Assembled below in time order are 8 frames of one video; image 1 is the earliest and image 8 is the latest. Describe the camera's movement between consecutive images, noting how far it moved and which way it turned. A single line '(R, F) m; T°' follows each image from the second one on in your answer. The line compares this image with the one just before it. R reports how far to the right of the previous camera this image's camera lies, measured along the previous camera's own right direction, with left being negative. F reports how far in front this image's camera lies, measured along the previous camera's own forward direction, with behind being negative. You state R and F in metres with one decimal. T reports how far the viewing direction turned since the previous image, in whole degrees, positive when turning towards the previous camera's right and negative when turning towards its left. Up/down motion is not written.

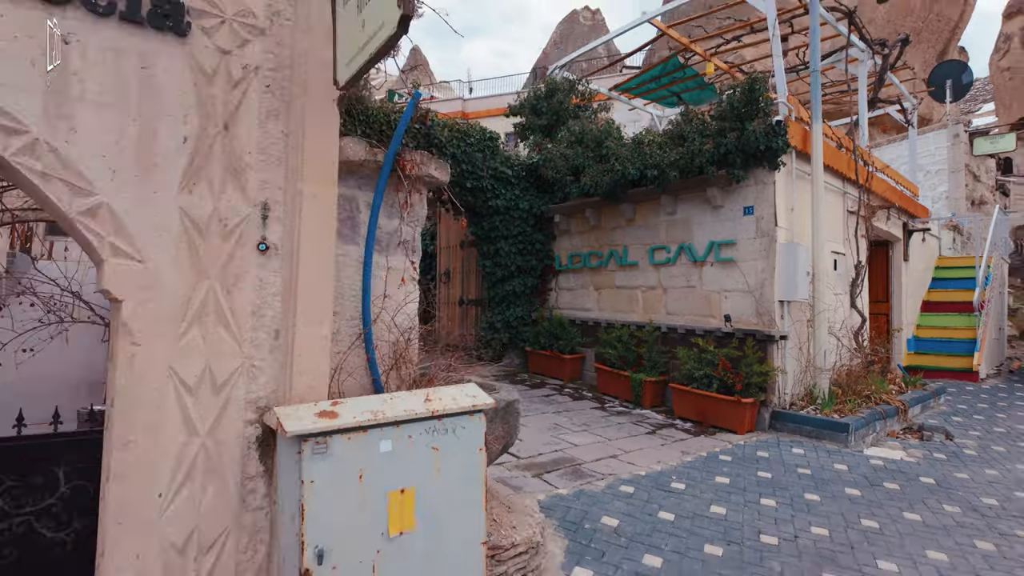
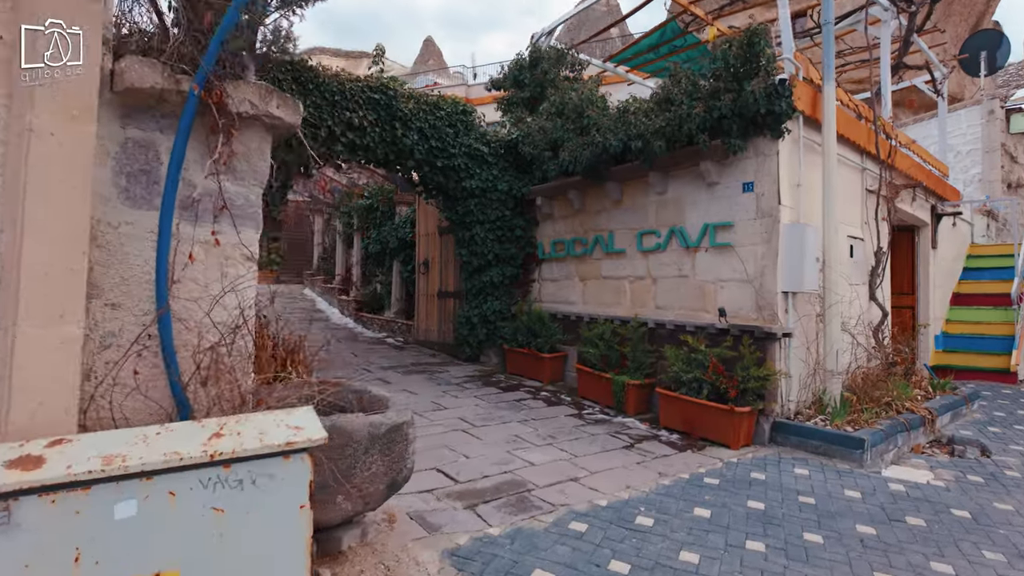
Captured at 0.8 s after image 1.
(+0.5, +0.8) m; -2°
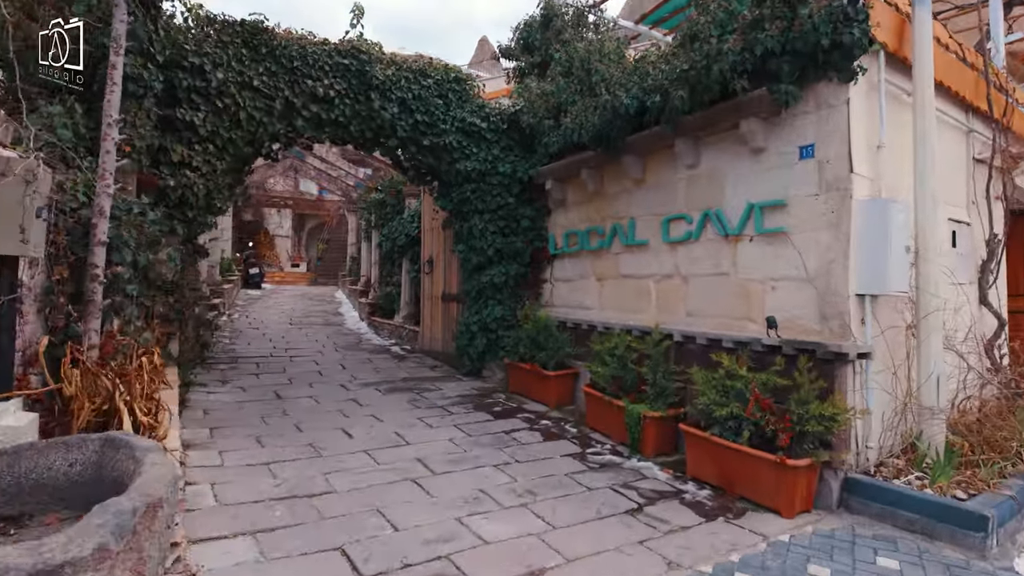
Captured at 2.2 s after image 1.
(+0.5, +1.2) m; -6°
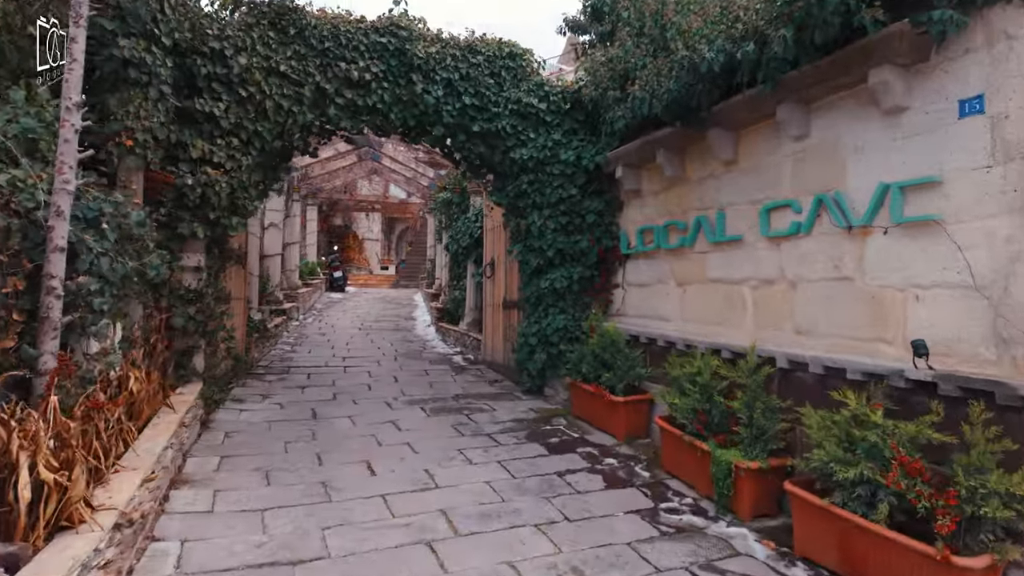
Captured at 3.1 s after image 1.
(+0.2, +0.8) m; -9°
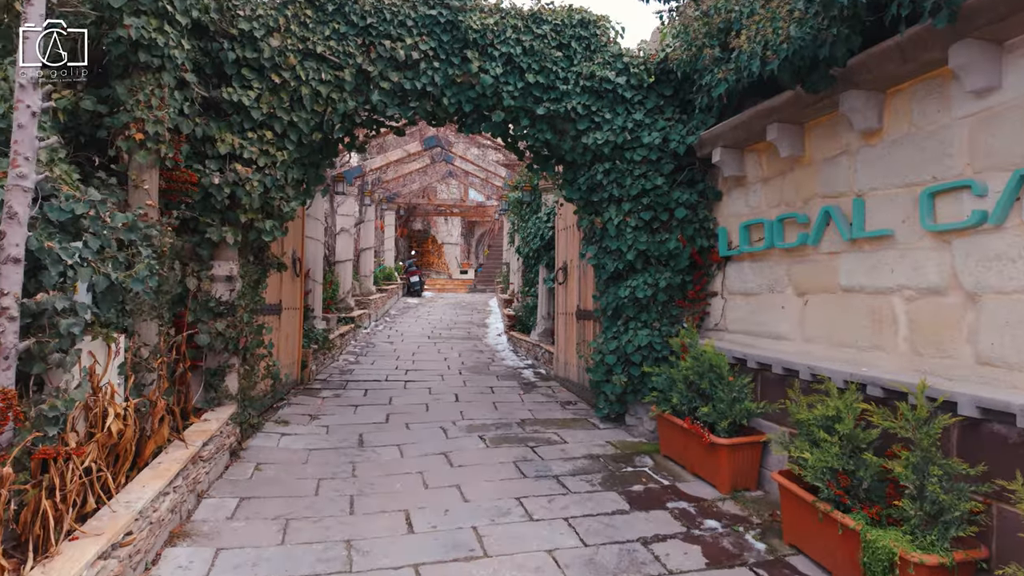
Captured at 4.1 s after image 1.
(+0.1, +0.7) m; -8°
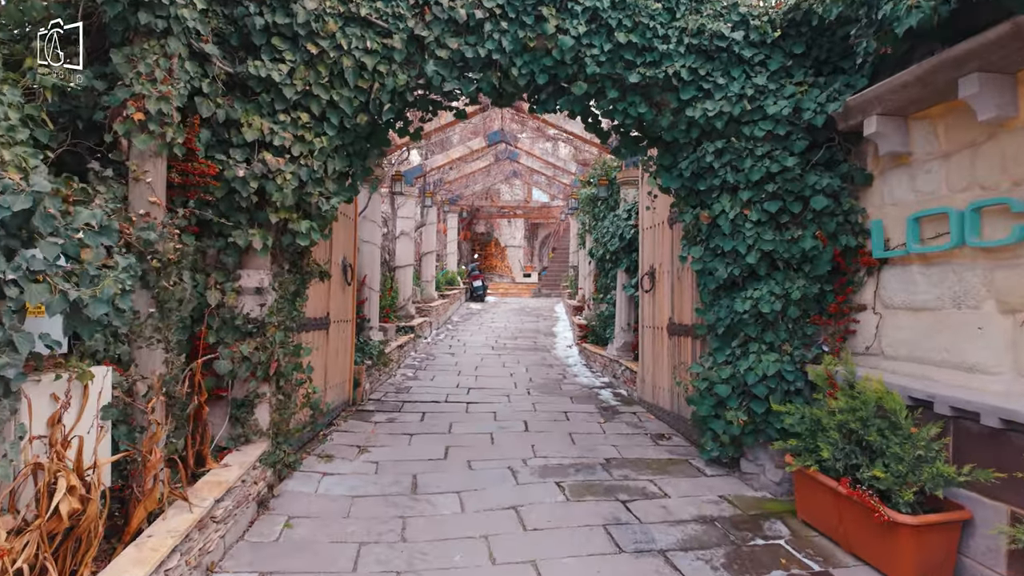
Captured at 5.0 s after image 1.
(-0.1, +0.8) m; -6°
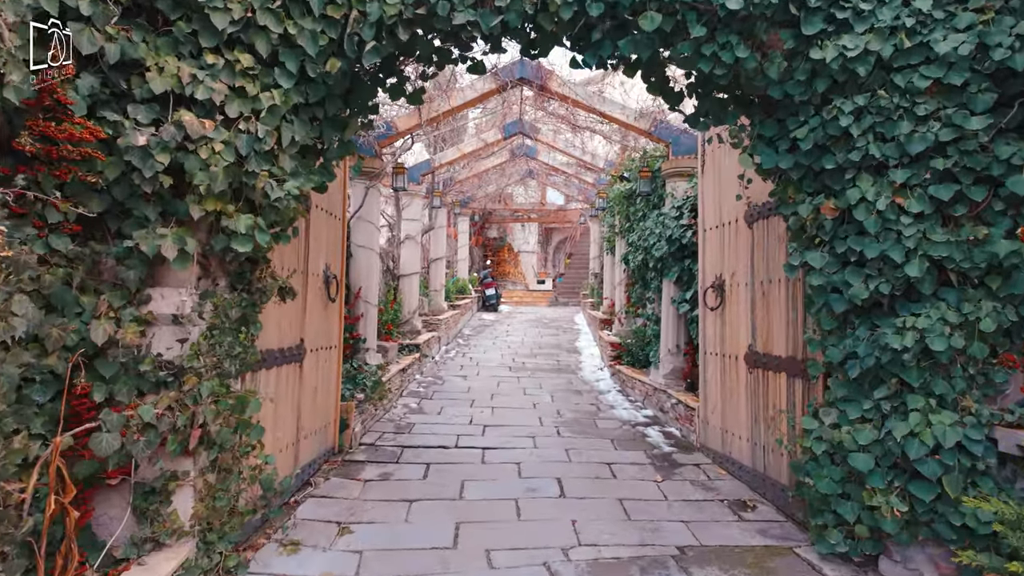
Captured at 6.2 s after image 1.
(-0.1, +1.1) m; -1°
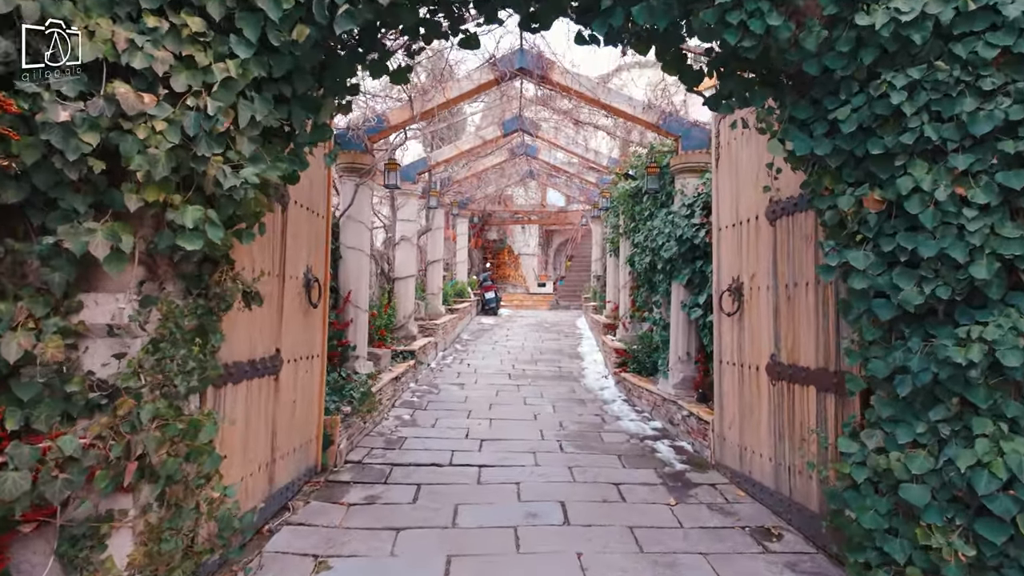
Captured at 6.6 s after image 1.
(0.0, +0.3) m; 0°
